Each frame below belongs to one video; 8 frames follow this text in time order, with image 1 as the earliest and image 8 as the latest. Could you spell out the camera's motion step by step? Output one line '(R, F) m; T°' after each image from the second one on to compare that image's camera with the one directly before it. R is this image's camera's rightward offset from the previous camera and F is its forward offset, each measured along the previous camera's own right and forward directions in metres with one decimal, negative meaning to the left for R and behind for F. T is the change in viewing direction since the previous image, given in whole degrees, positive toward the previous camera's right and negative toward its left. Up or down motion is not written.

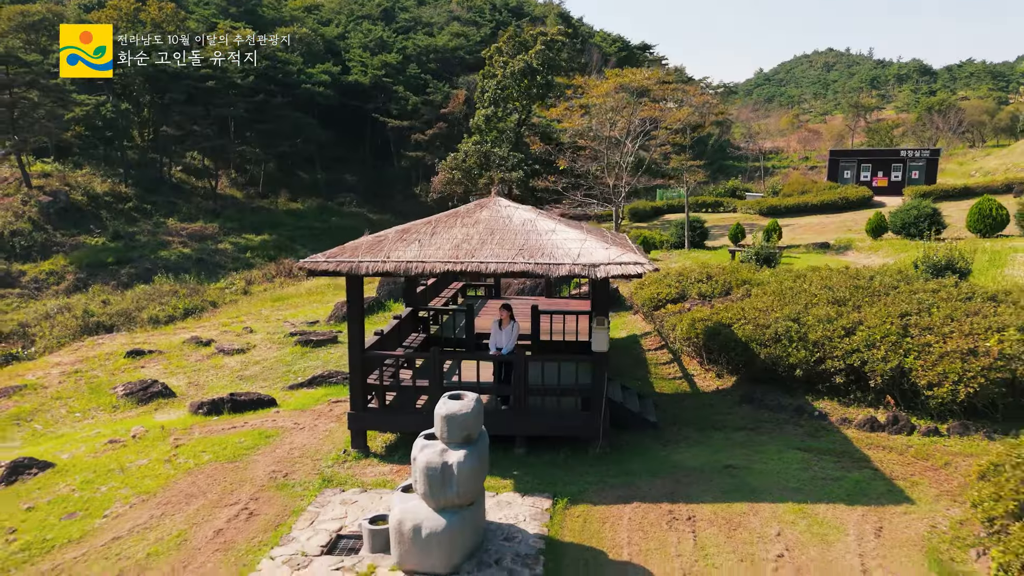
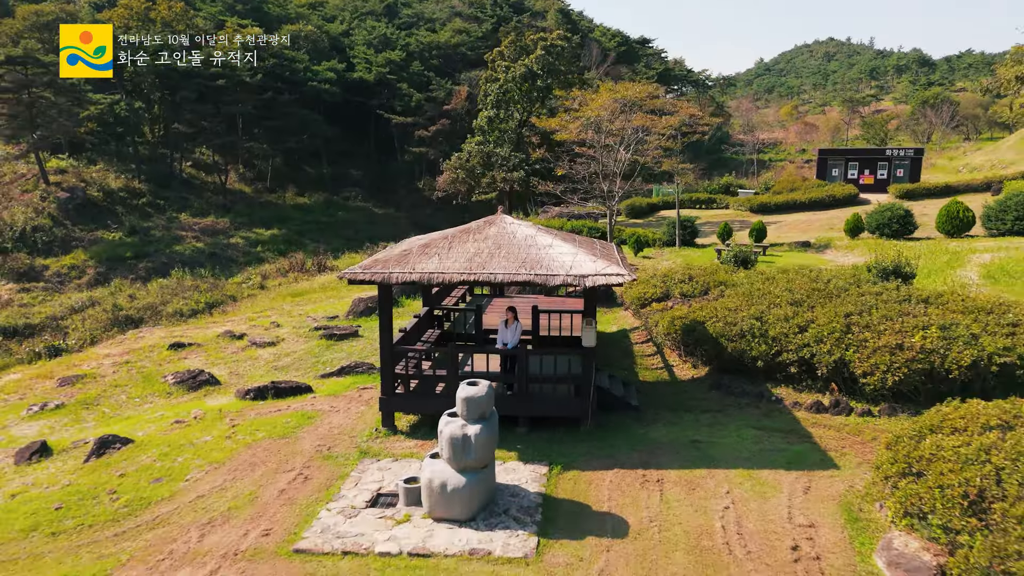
(0.0, -1.3) m; 0°
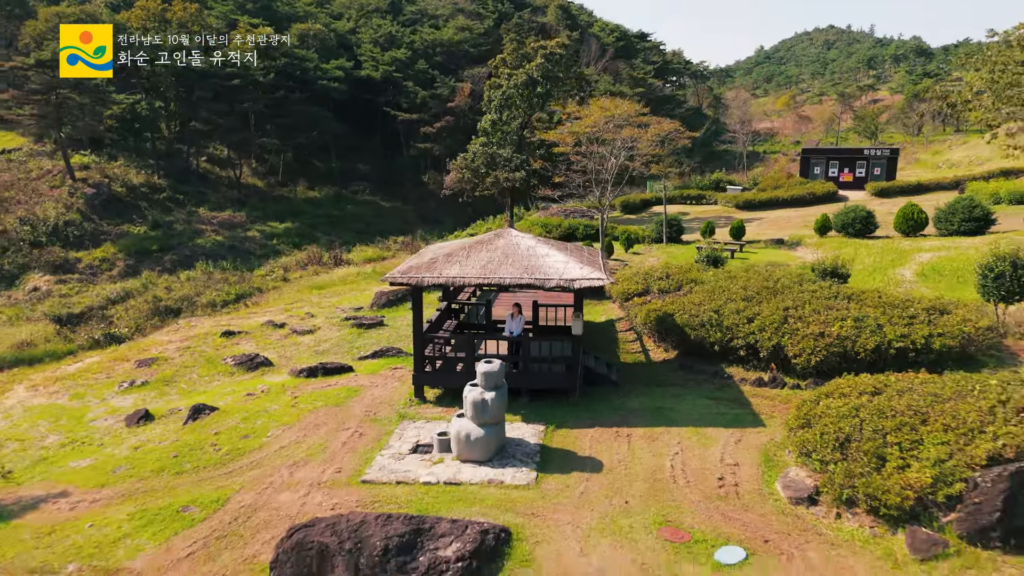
(-0.1, -2.1) m; 0°
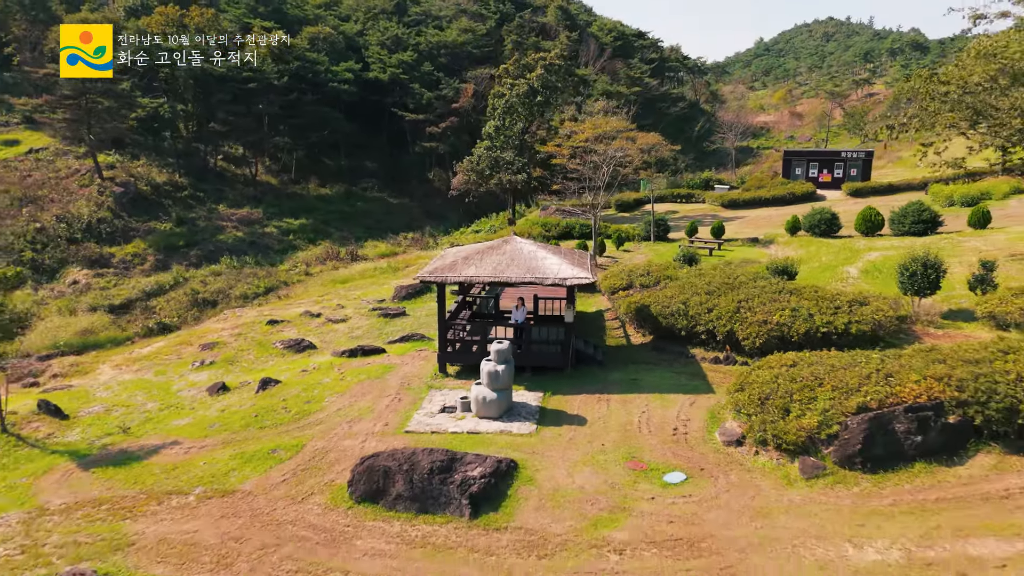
(-0.1, -2.5) m; 0°
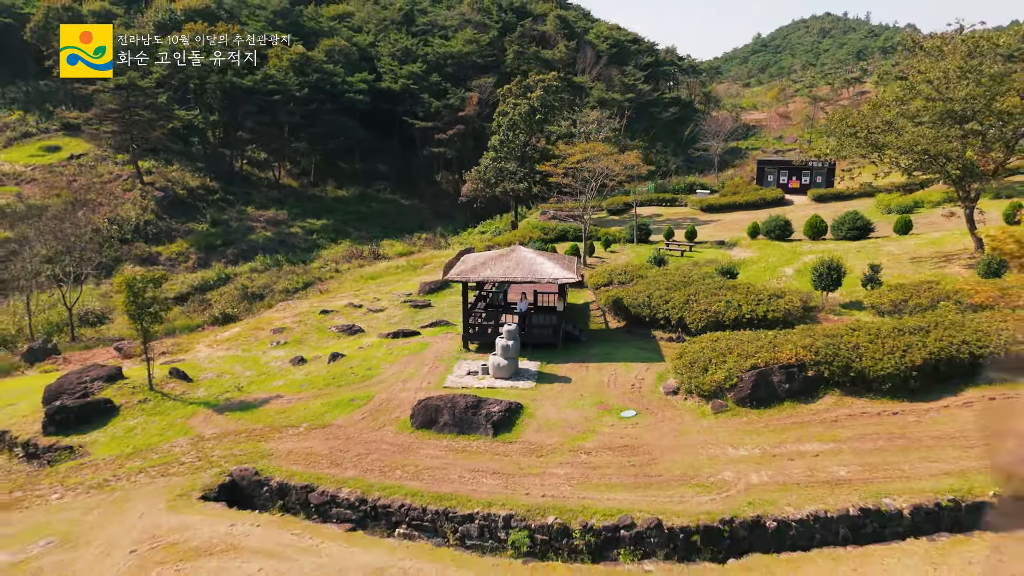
(-0.1, -4.3) m; 0°
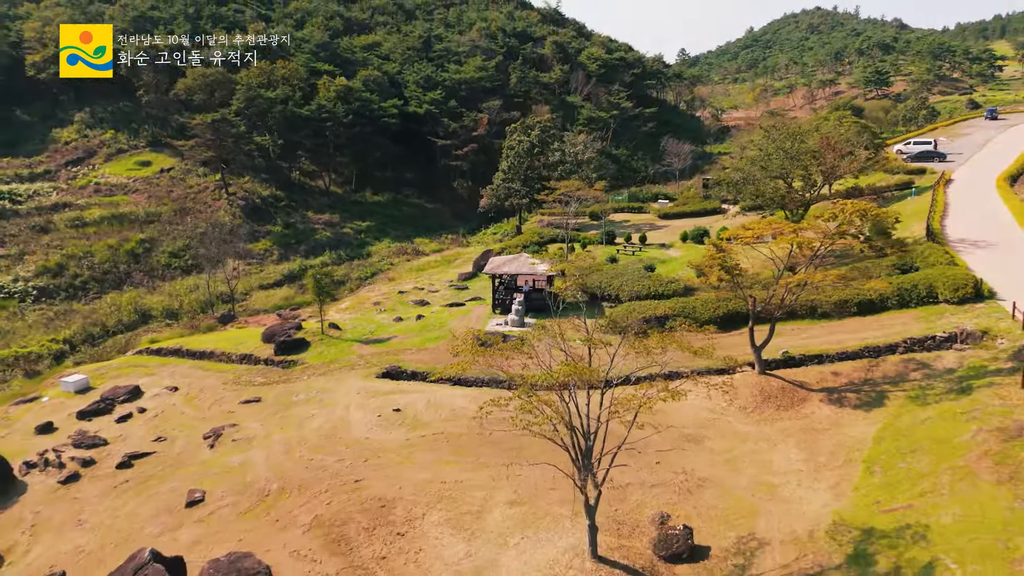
(-0.3, -12.7) m; 0°
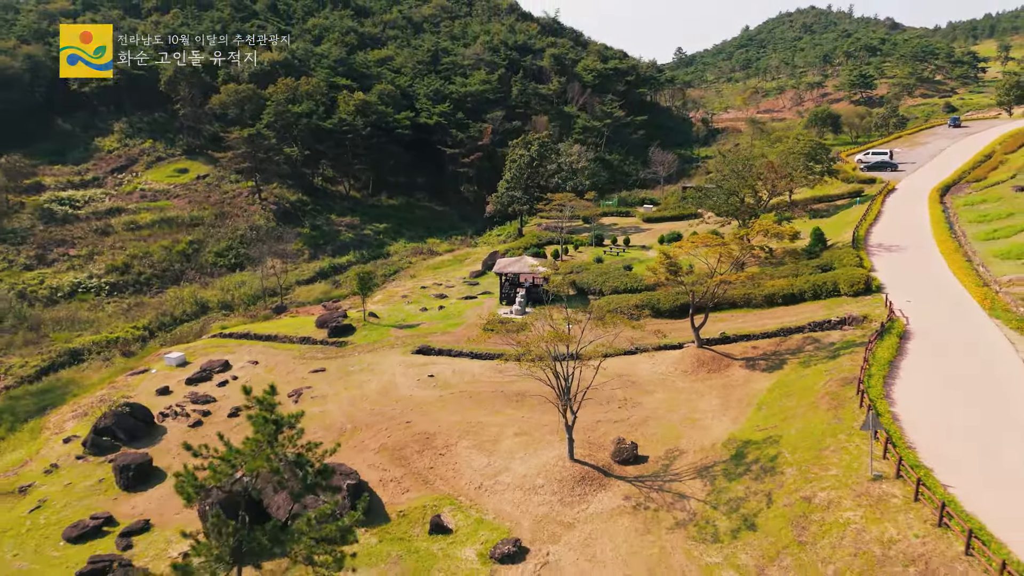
(-0.2, -7.1) m; 0°
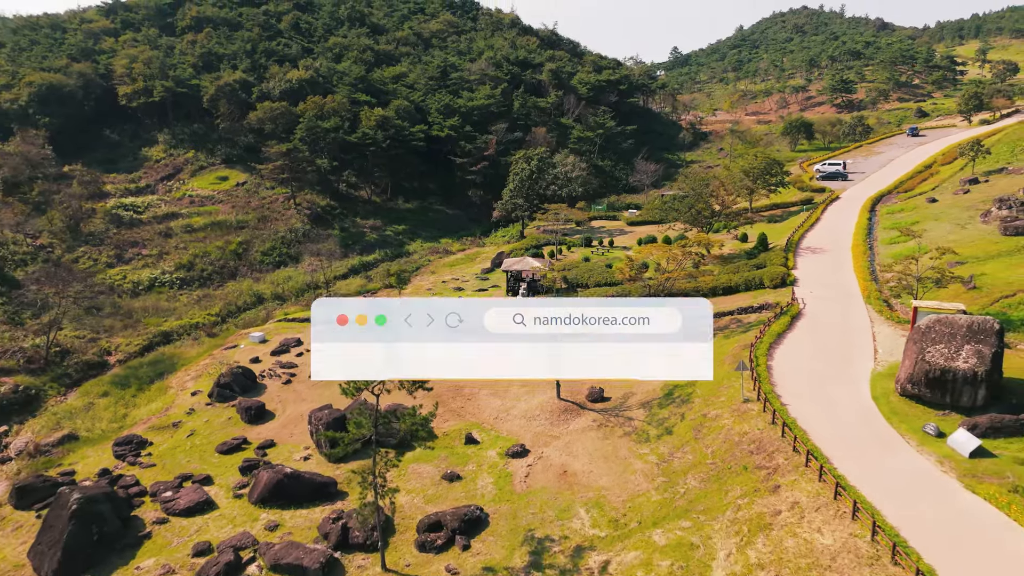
(-0.3, -9.7) m; 0°
